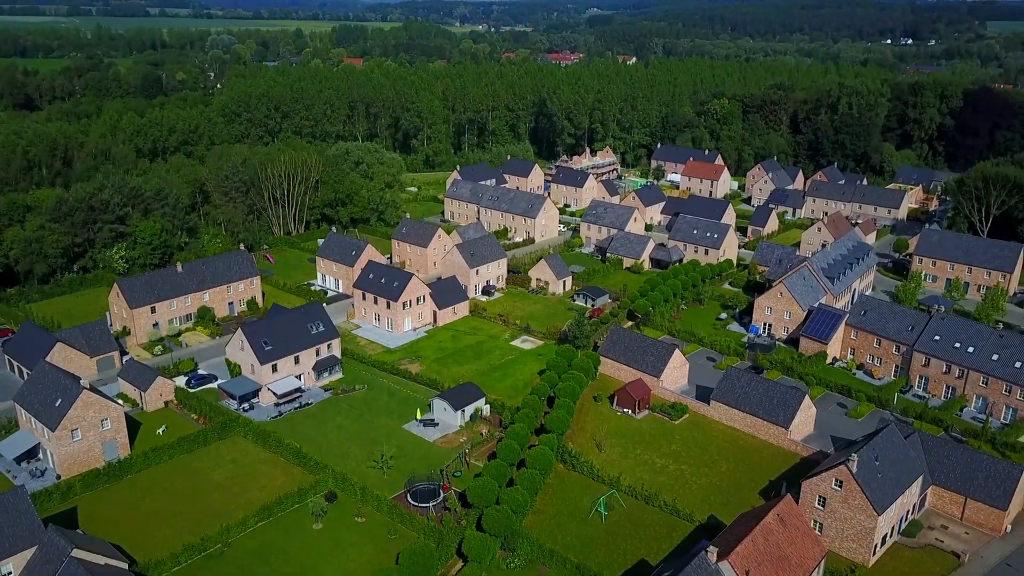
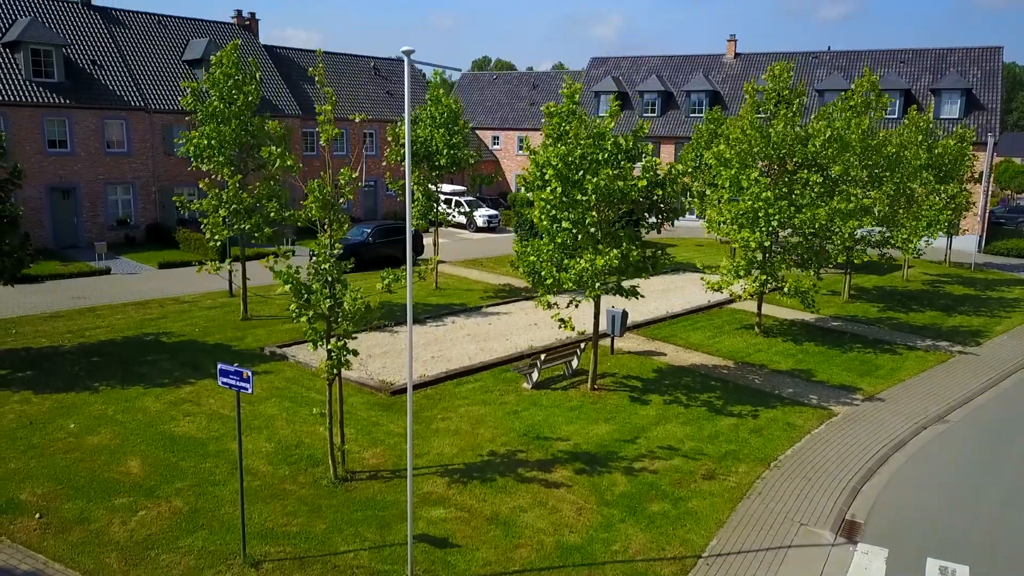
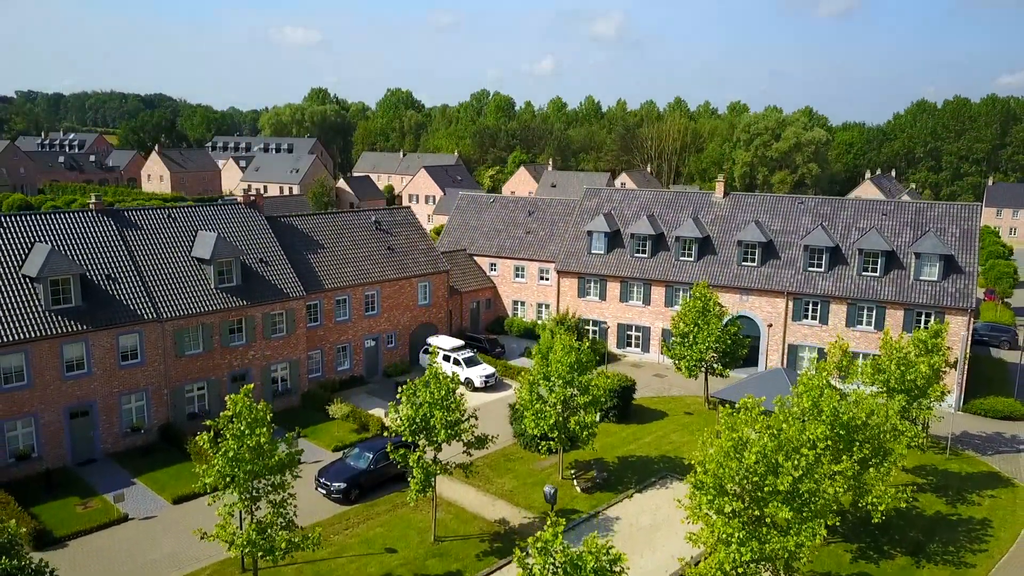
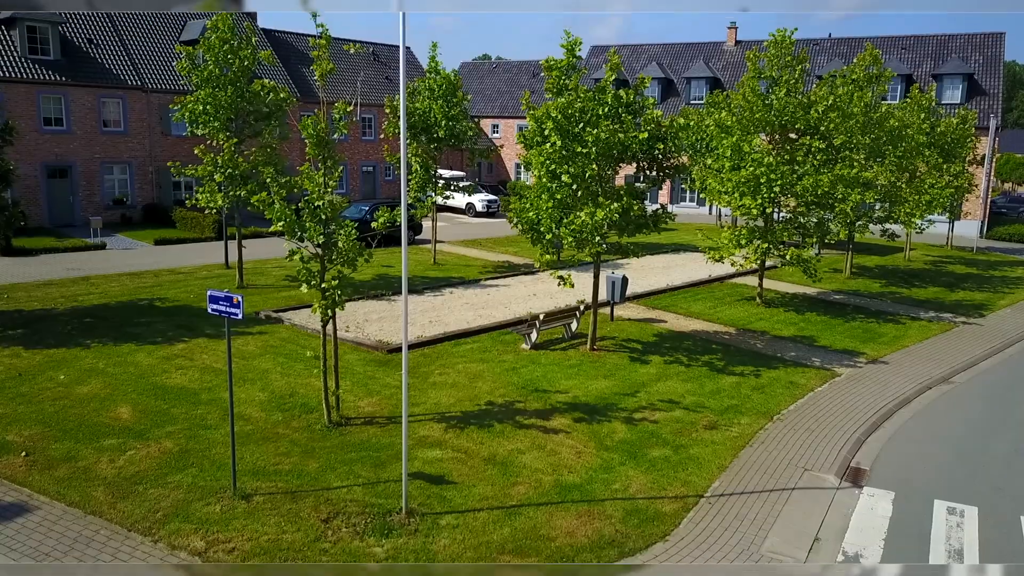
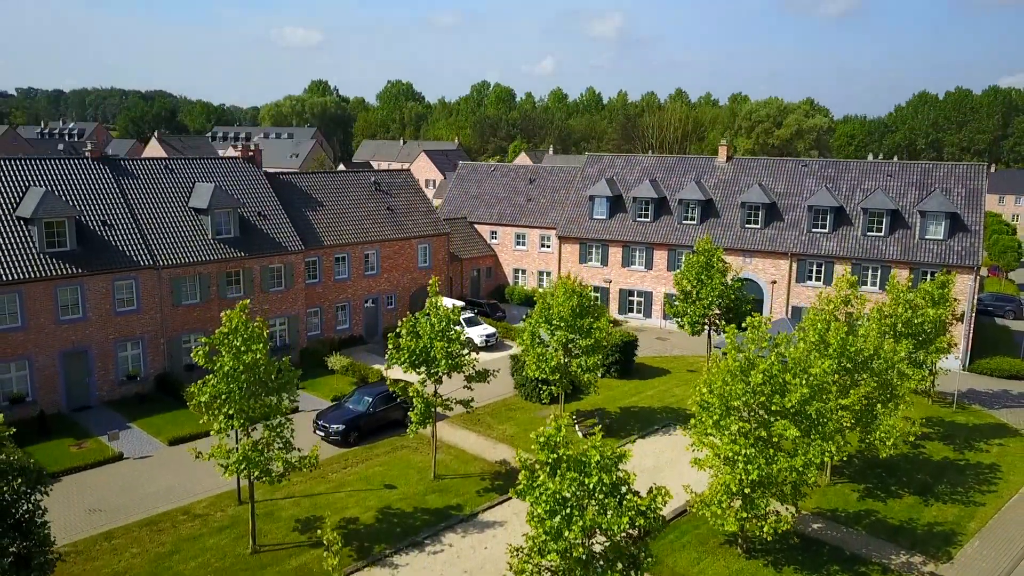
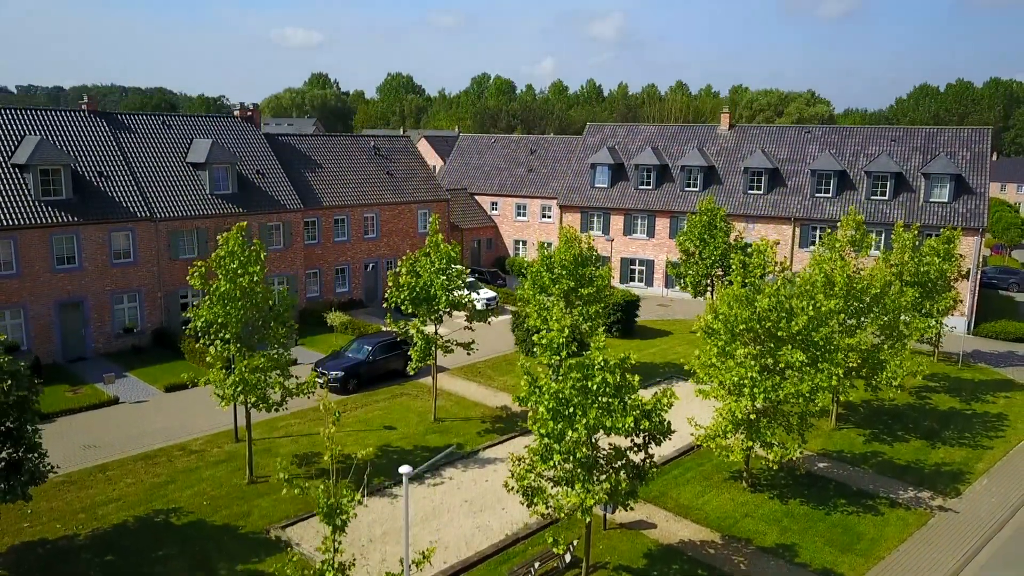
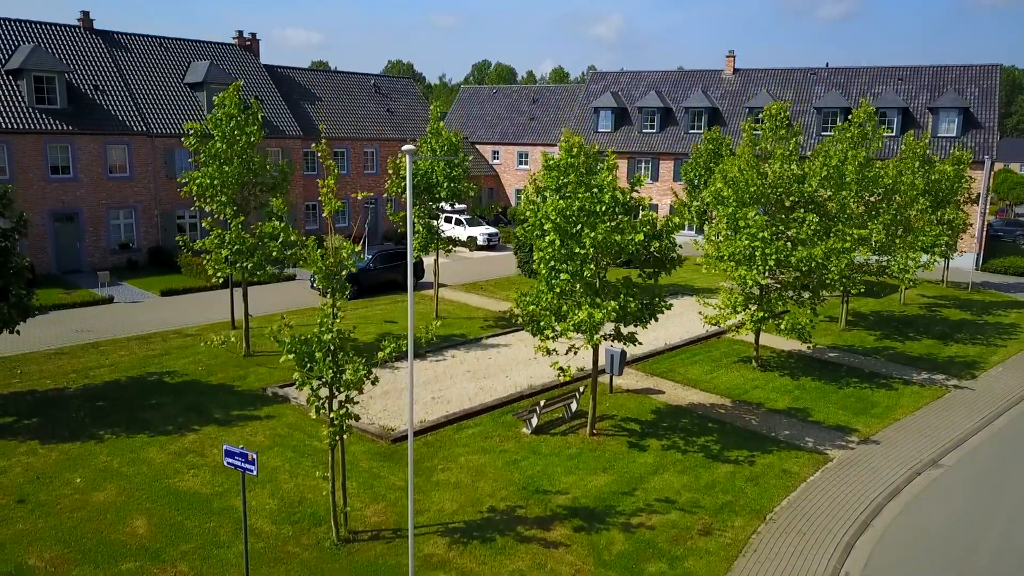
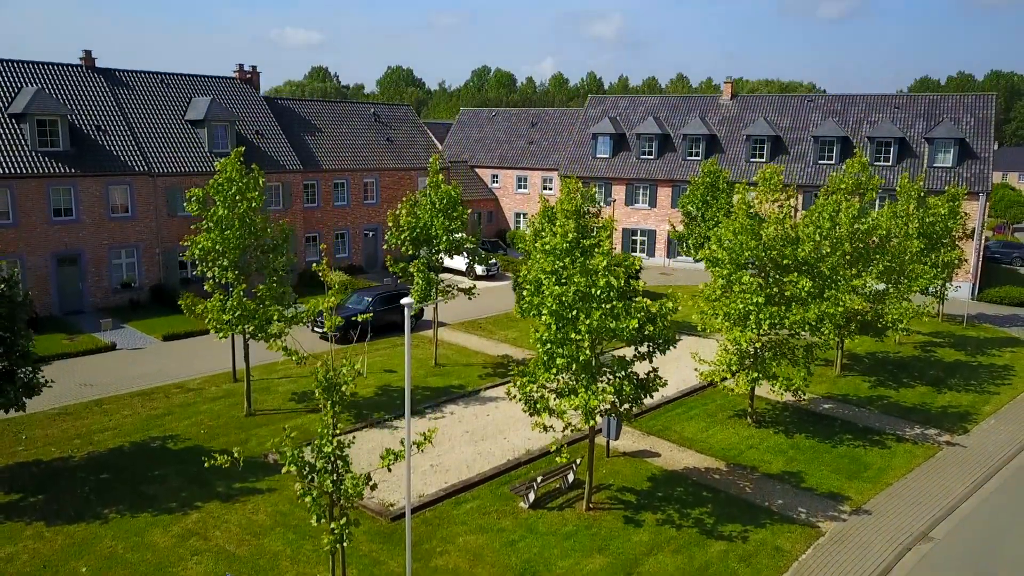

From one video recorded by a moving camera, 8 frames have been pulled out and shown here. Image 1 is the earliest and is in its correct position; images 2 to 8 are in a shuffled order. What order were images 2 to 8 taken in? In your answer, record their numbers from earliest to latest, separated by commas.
4, 2, 7, 8, 6, 5, 3
